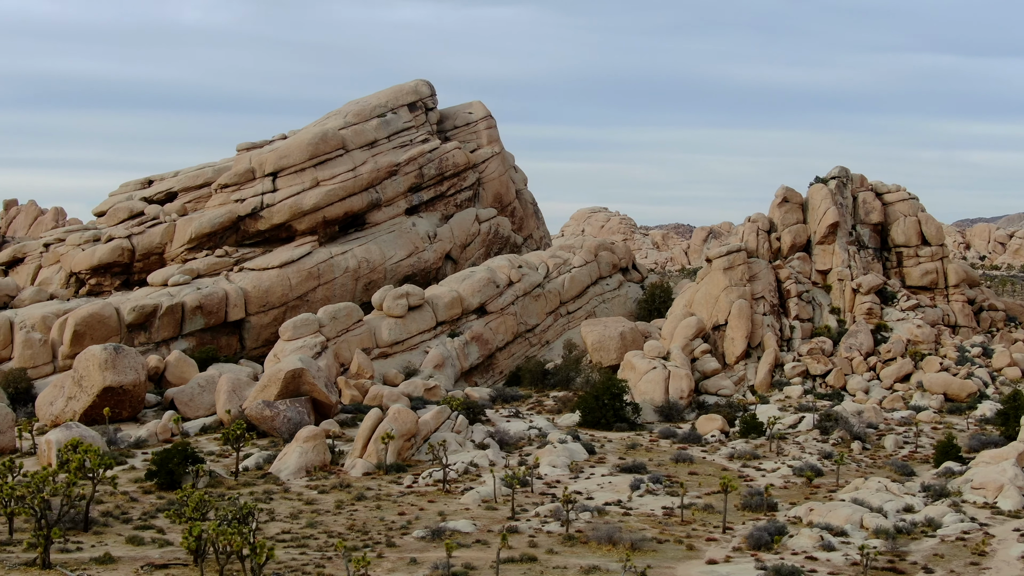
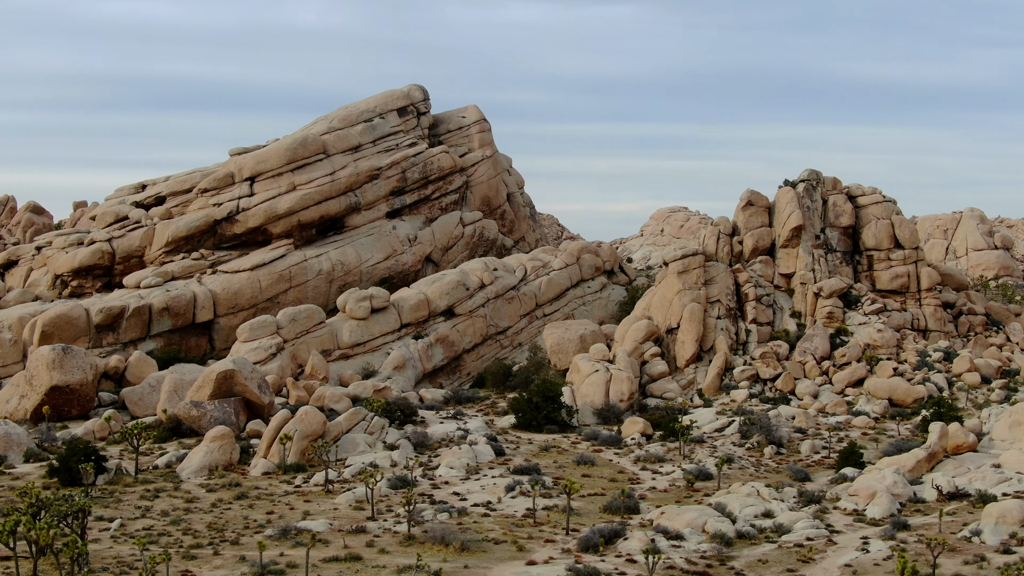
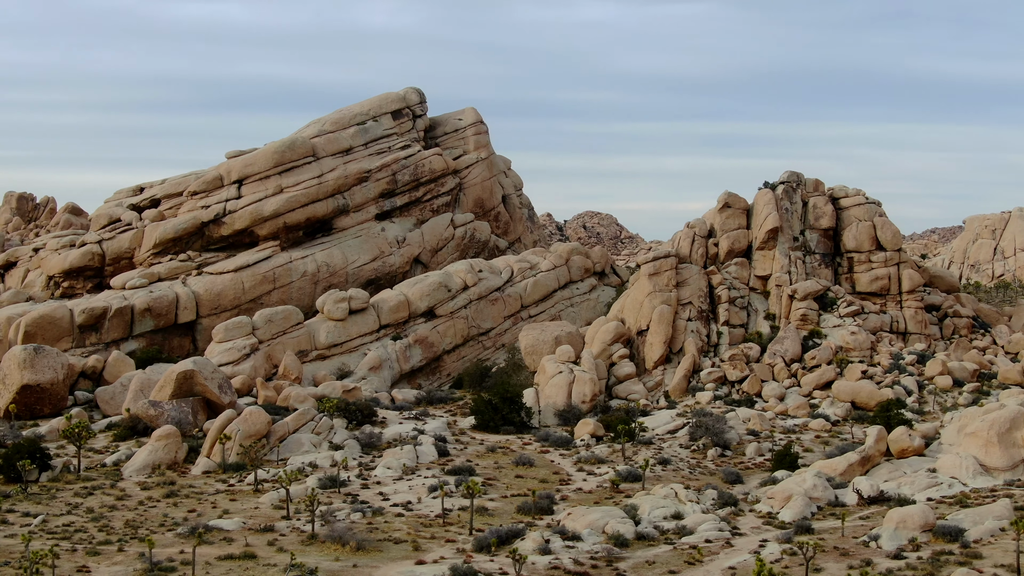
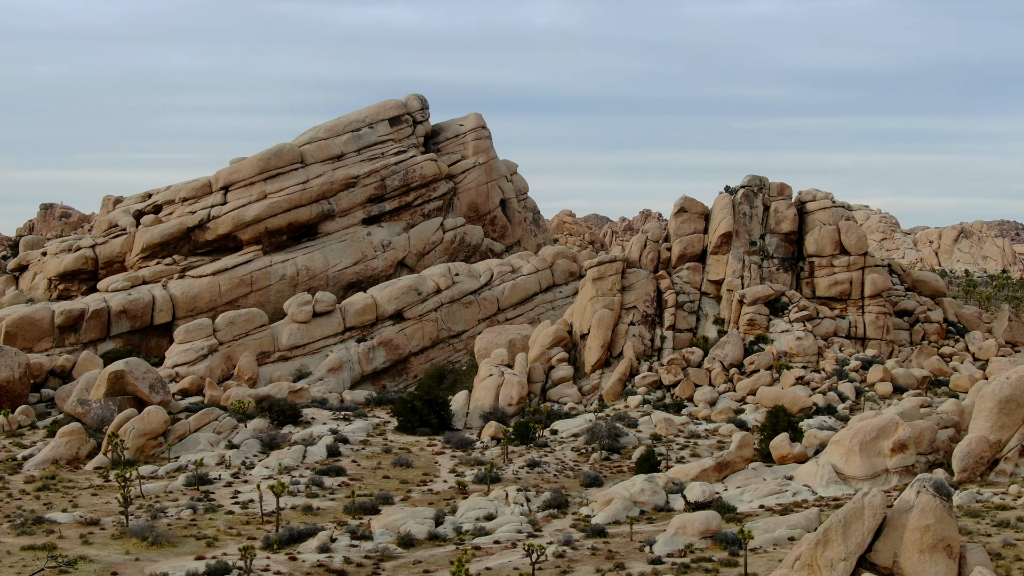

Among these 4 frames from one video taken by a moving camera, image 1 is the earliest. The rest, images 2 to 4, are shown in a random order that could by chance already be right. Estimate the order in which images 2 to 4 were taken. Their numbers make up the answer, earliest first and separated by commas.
2, 3, 4
